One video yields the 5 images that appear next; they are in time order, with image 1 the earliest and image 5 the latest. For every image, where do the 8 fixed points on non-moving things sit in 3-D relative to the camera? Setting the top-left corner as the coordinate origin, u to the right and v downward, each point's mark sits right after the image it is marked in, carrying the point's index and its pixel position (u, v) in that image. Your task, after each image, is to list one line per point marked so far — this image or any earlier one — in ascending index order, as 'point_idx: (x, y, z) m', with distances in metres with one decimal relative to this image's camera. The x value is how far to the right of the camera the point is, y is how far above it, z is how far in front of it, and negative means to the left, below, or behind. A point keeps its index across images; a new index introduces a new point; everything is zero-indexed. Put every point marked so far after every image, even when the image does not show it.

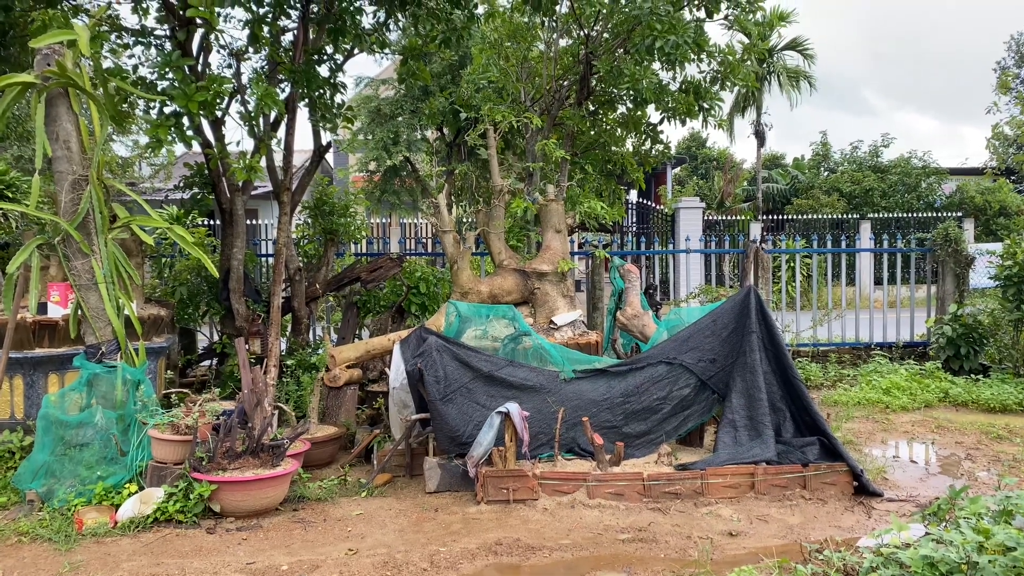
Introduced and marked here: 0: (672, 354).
0: (+1.0, -0.4, +5.4) m
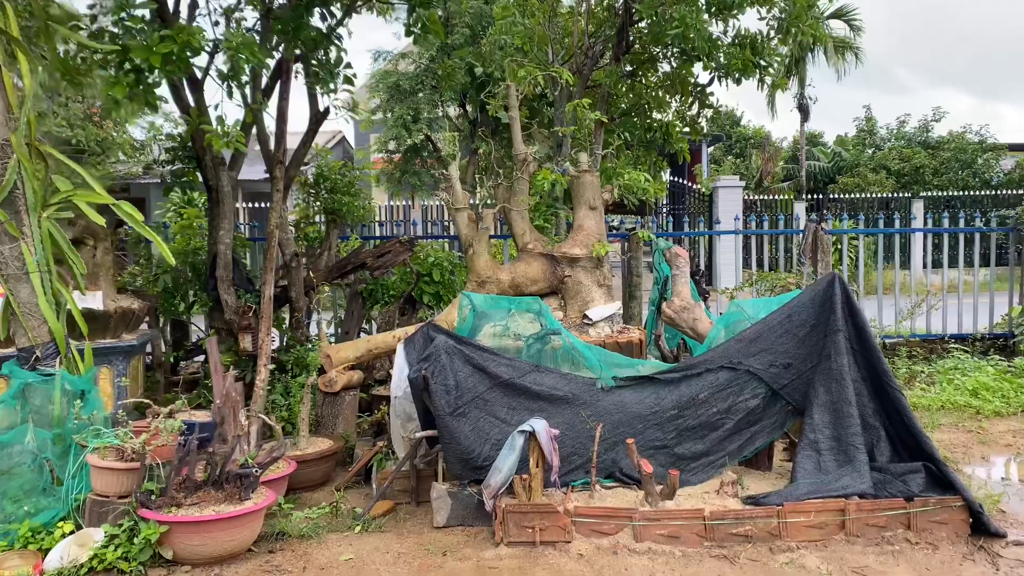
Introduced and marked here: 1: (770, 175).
0: (+1.2, -0.4, +4.3) m
1: (+6.0, +2.6, +19.5) m
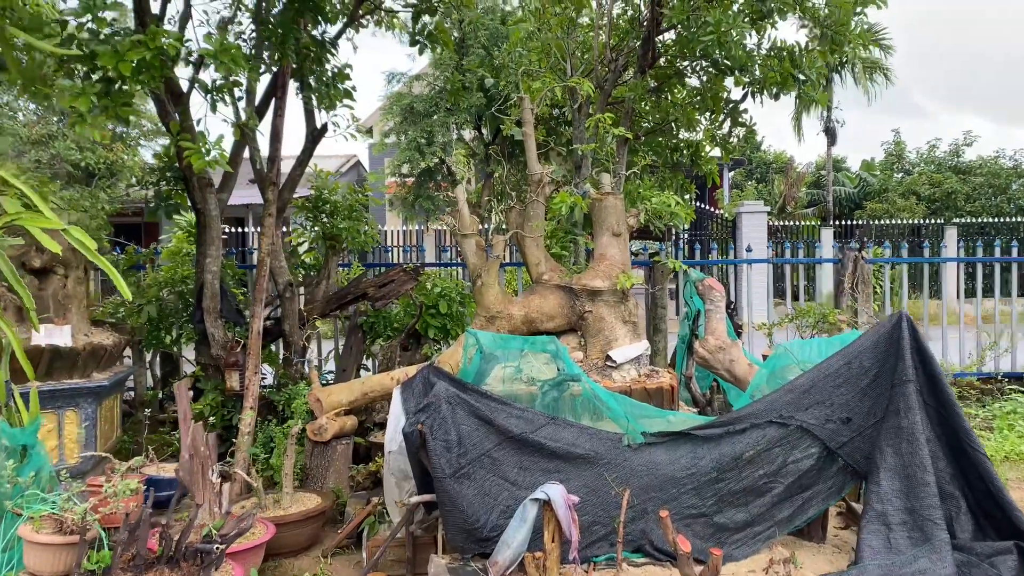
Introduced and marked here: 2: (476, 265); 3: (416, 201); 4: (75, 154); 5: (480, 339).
0: (+1.2, -0.6, +3.7) m
1: (+6.3, +2.0, +18.8) m
2: (-0.2, +0.1, +5.2) m
3: (-1.2, +1.0, +9.9) m
4: (-5.2, +1.6, +9.9) m
5: (-0.2, -0.3, +4.2) m
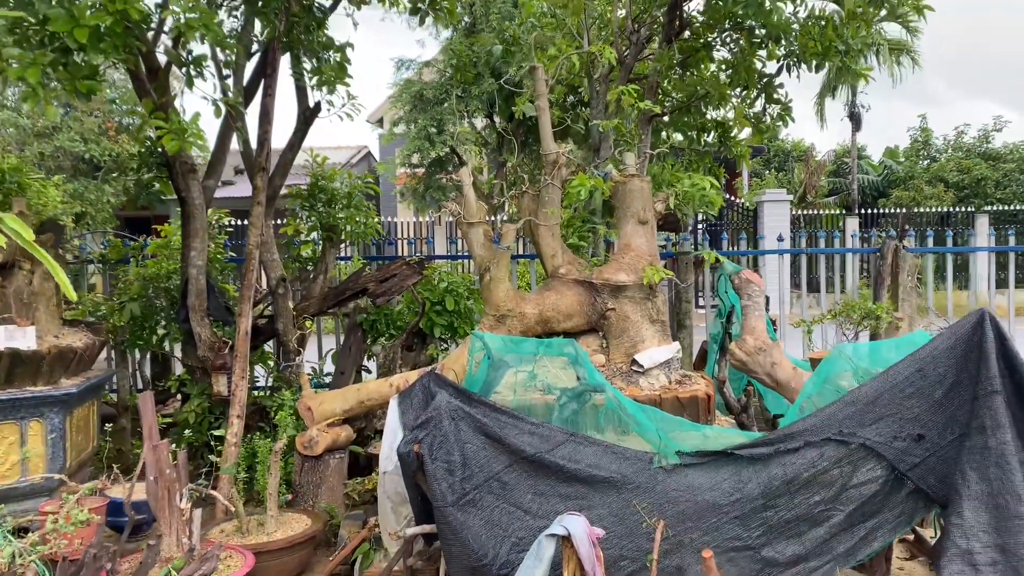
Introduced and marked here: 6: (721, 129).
0: (+1.3, -0.5, +3.2) m
1: (+6.6, +2.2, +18.2) m
2: (-0.1, +0.2, +4.6) m
3: (-1.0, +1.1, +9.4) m
4: (-5.0, +1.6, +9.5) m
5: (-0.1, -0.2, +3.7) m
6: (+1.6, +1.2, +6.2) m
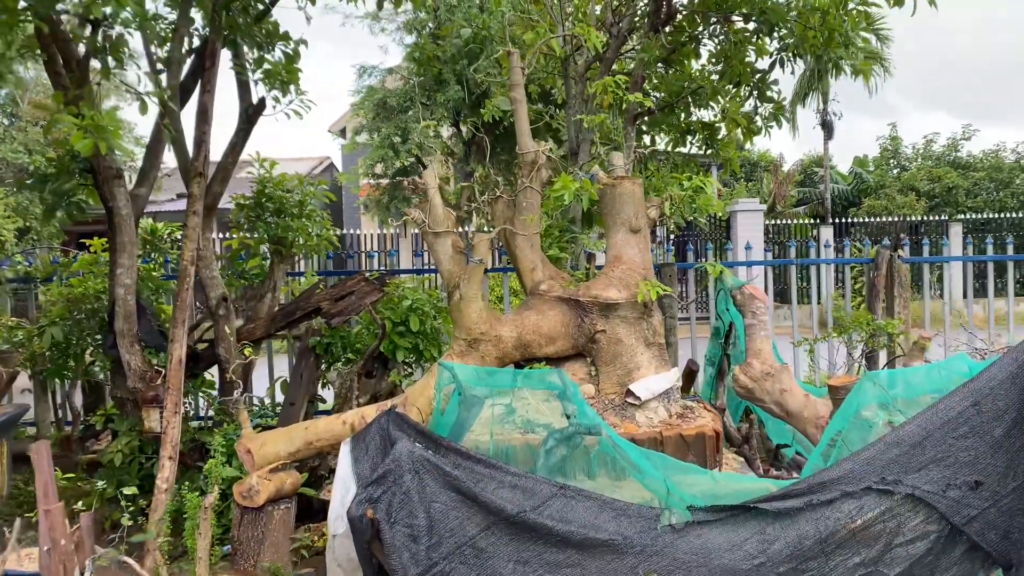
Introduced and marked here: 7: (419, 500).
0: (+1.2, -0.6, +2.6) m
1: (+5.9, +1.9, +17.9) m
2: (-0.3, +0.1, +4.1) m
3: (-1.4, +0.9, +8.8) m
4: (-5.4, +1.4, +8.7) m
5: (-0.2, -0.3, +3.1) m
6: (+1.3, +1.1, +5.7) m
7: (-0.3, -0.7, +2.6) m
